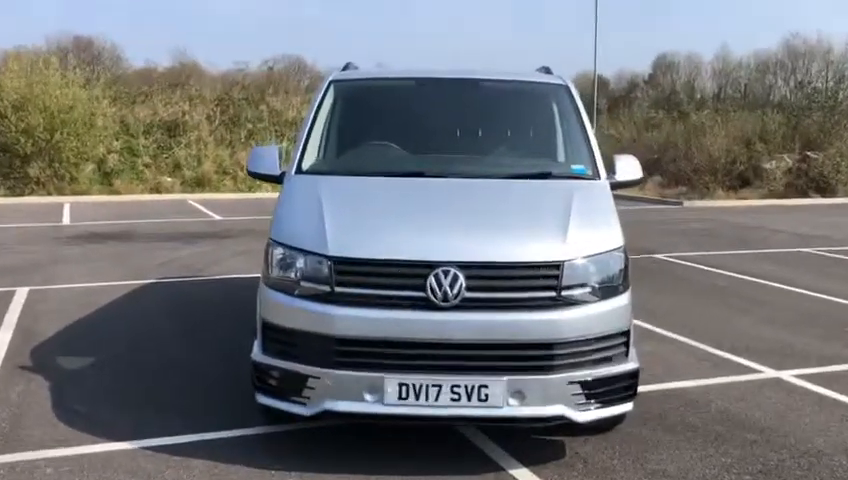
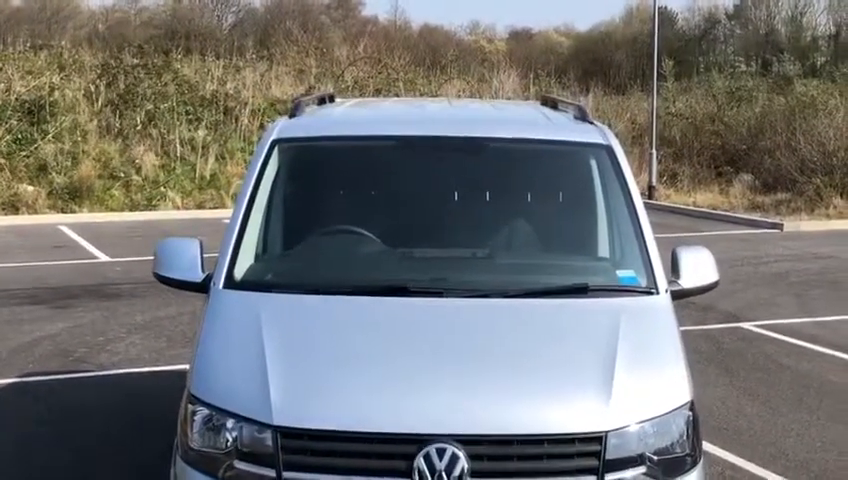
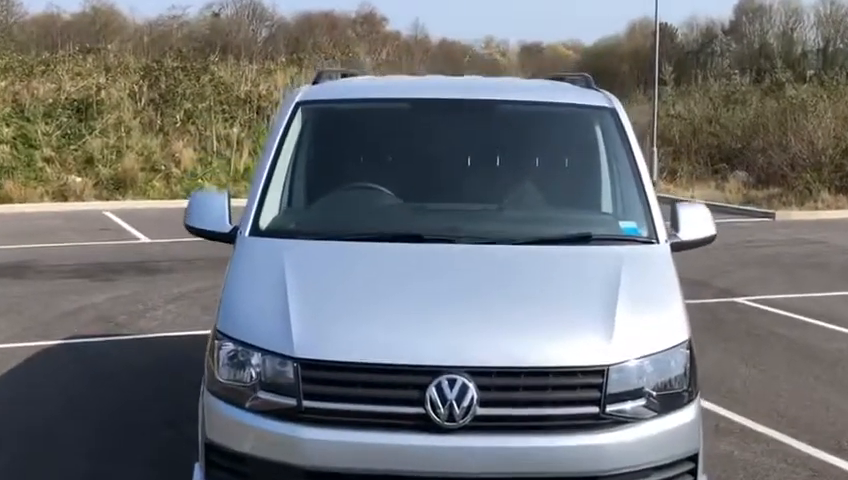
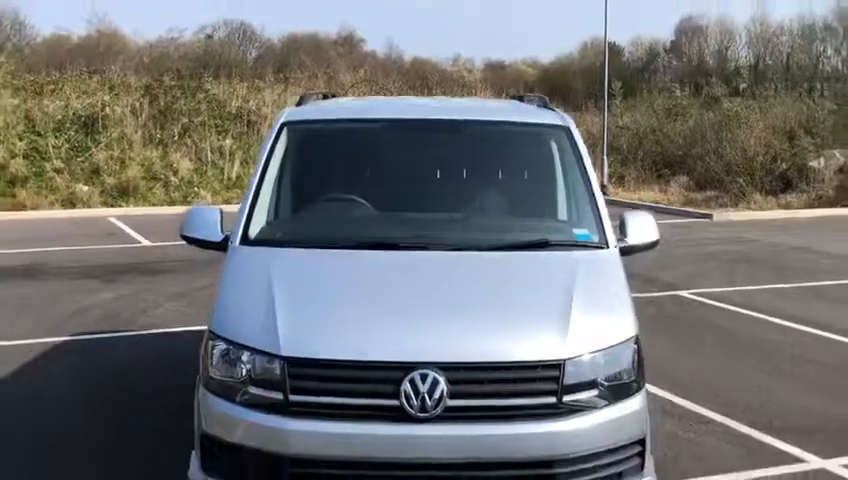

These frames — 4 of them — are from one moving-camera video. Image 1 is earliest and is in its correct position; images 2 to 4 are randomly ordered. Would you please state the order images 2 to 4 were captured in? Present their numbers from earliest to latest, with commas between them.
3, 2, 4
